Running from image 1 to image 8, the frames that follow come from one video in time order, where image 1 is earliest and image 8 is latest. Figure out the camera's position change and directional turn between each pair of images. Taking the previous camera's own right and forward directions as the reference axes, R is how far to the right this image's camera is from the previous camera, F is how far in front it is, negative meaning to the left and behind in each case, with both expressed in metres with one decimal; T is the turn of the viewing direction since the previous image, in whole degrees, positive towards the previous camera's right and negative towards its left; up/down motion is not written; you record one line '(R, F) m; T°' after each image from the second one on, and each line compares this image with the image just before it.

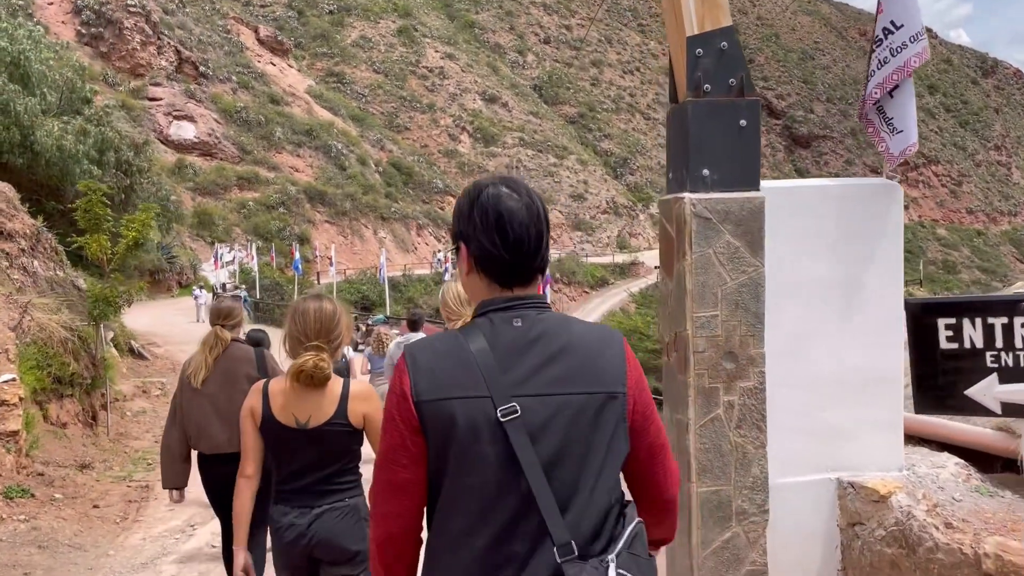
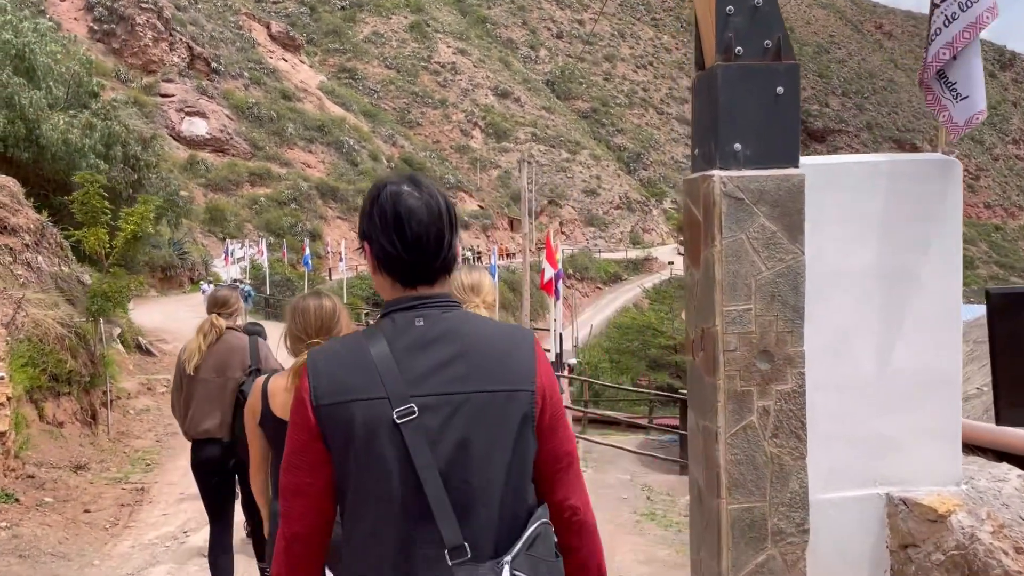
(0.0, +0.3) m; -1°
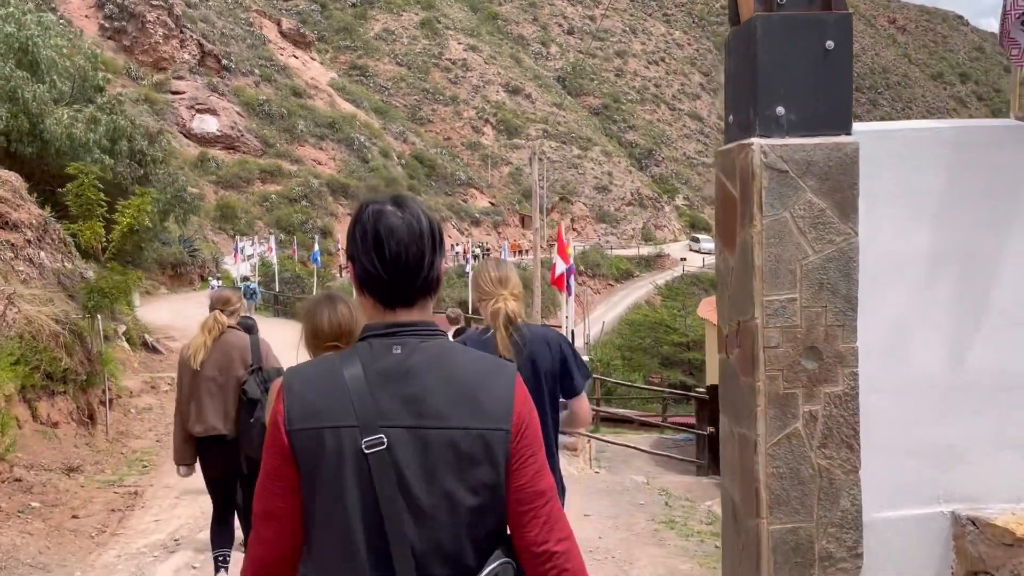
(0.0, +0.3) m; -1°
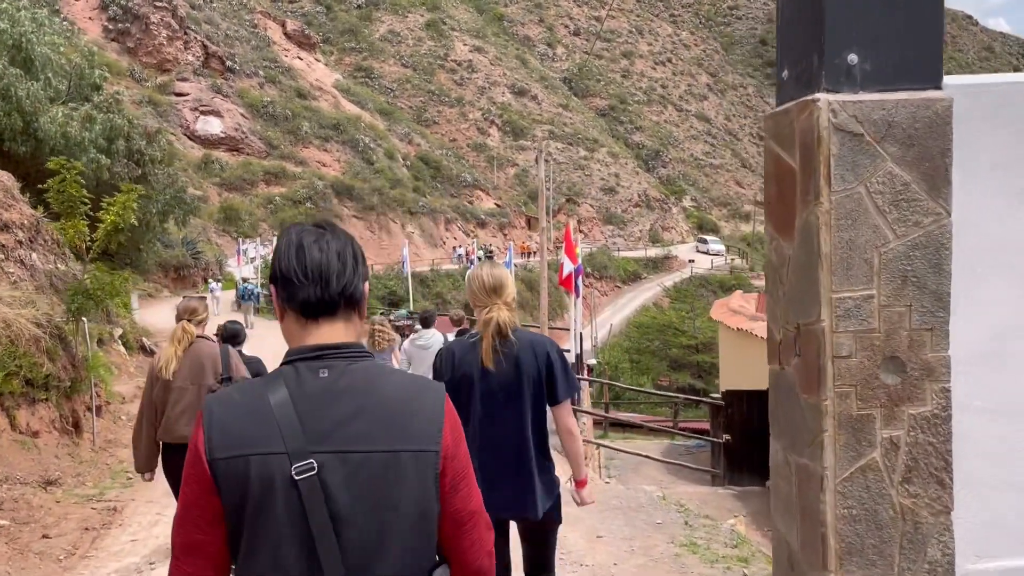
(0.0, +0.4) m; 0°
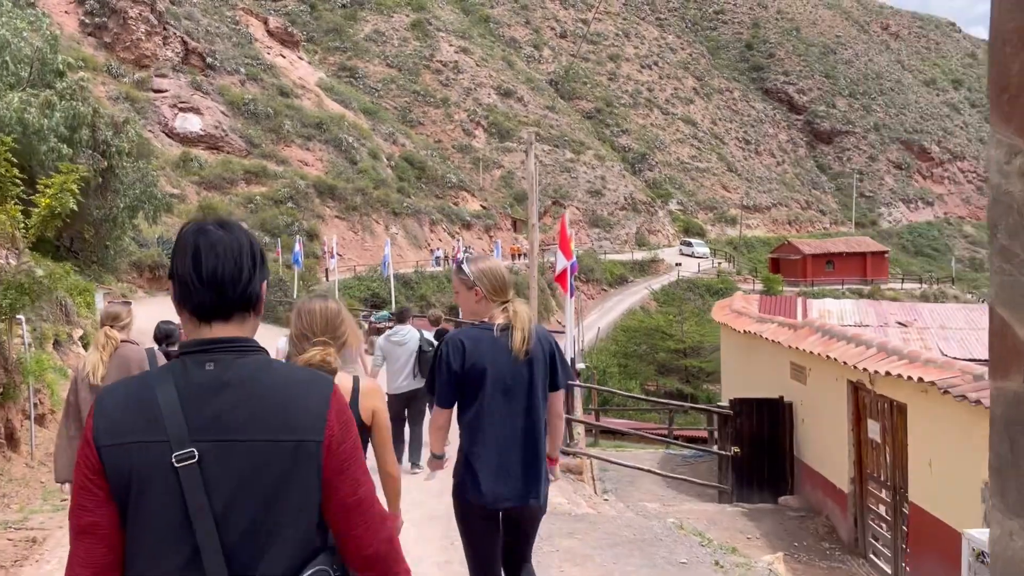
(-0.1, +0.8) m; +1°
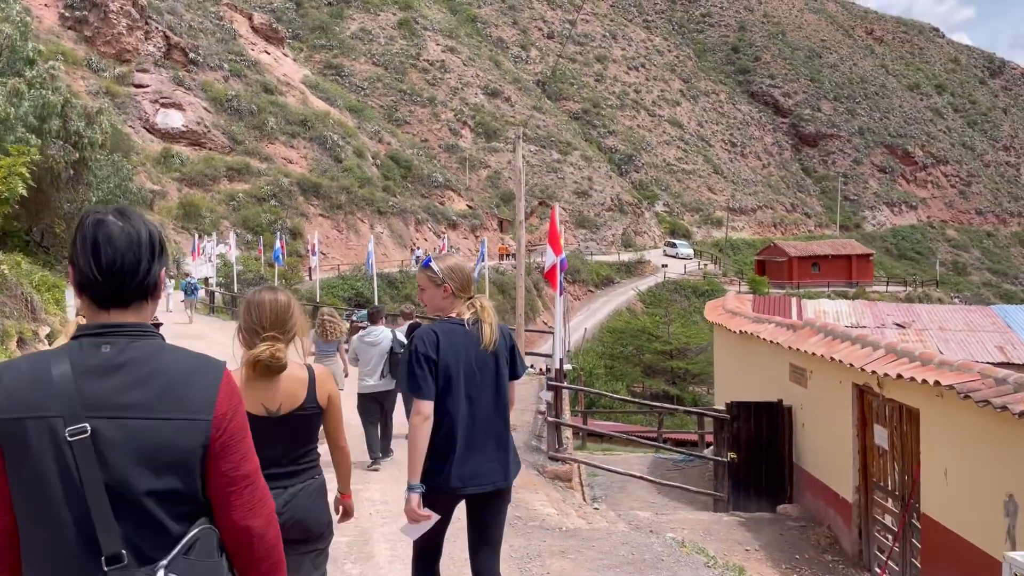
(0.0, +0.4) m; +1°
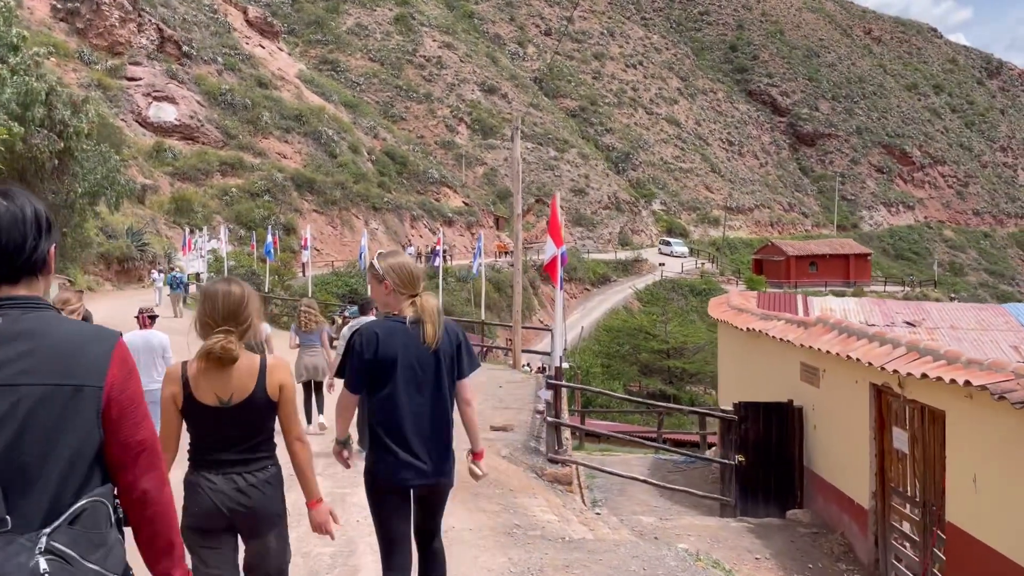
(0.0, +0.4) m; 0°
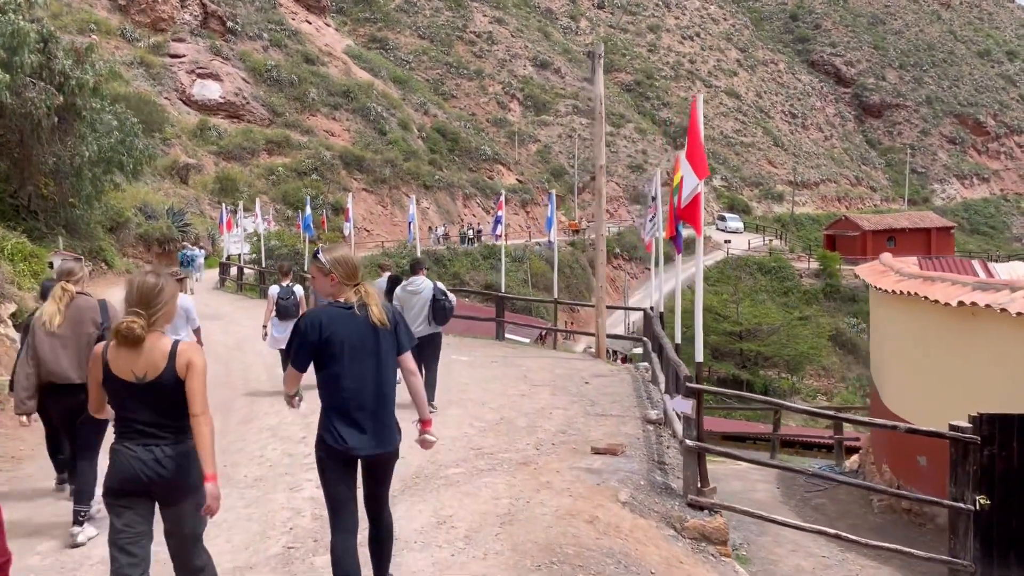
(-0.4, +2.5) m; -4°
